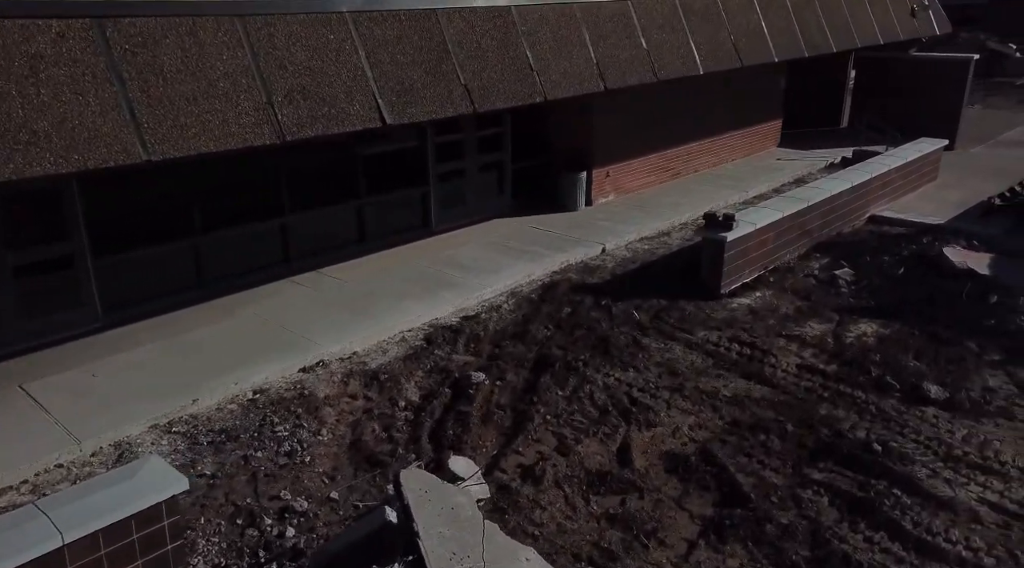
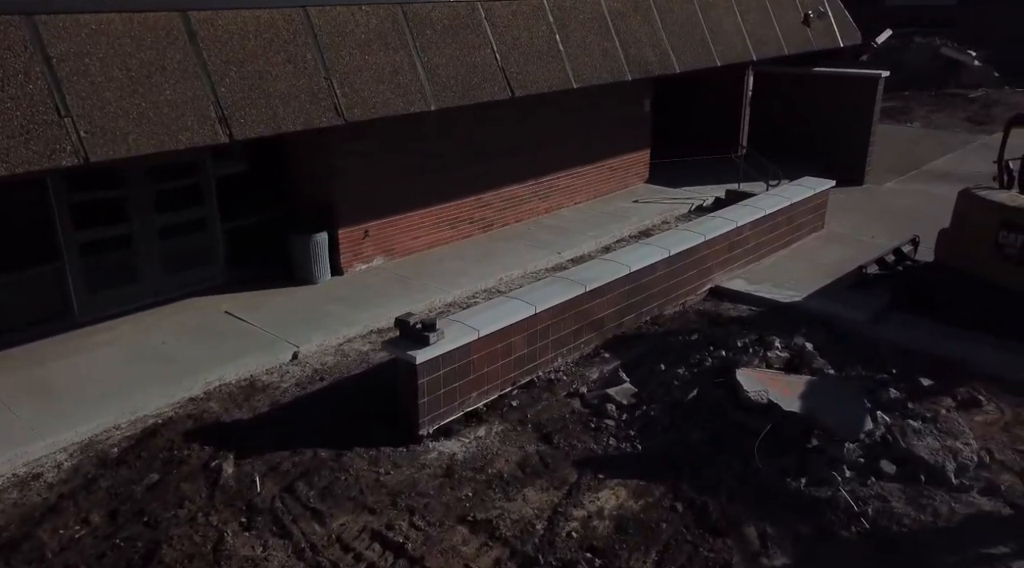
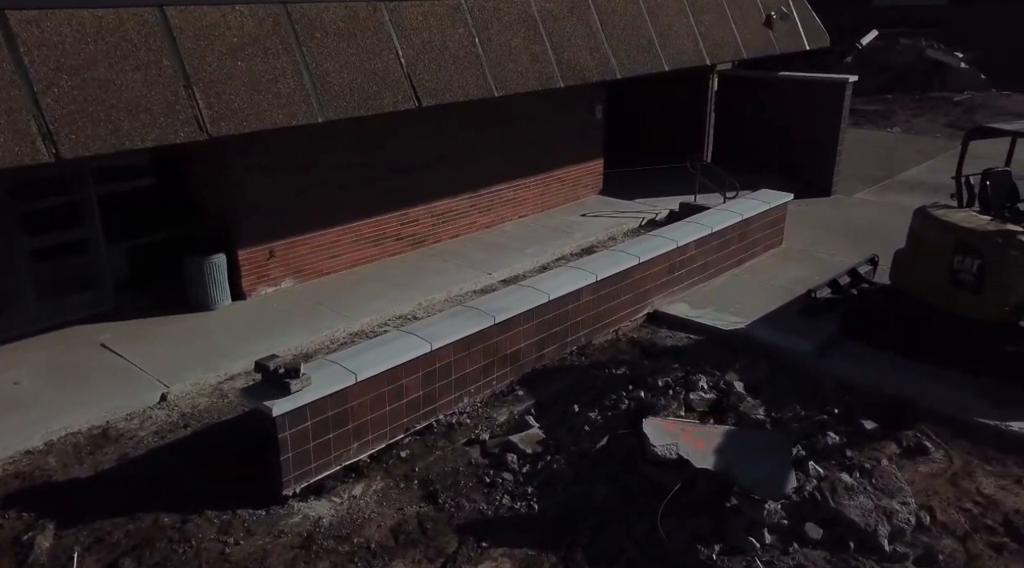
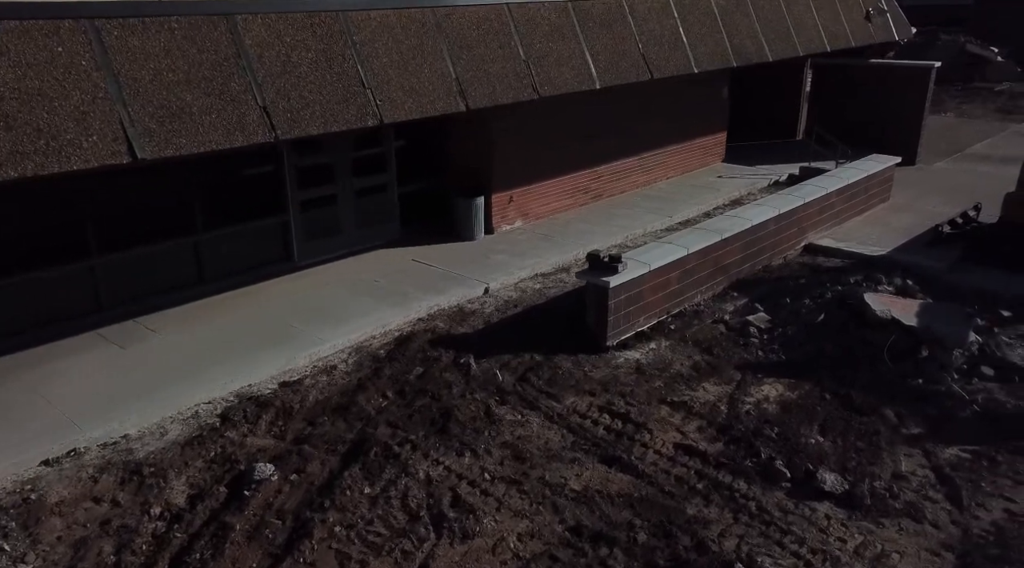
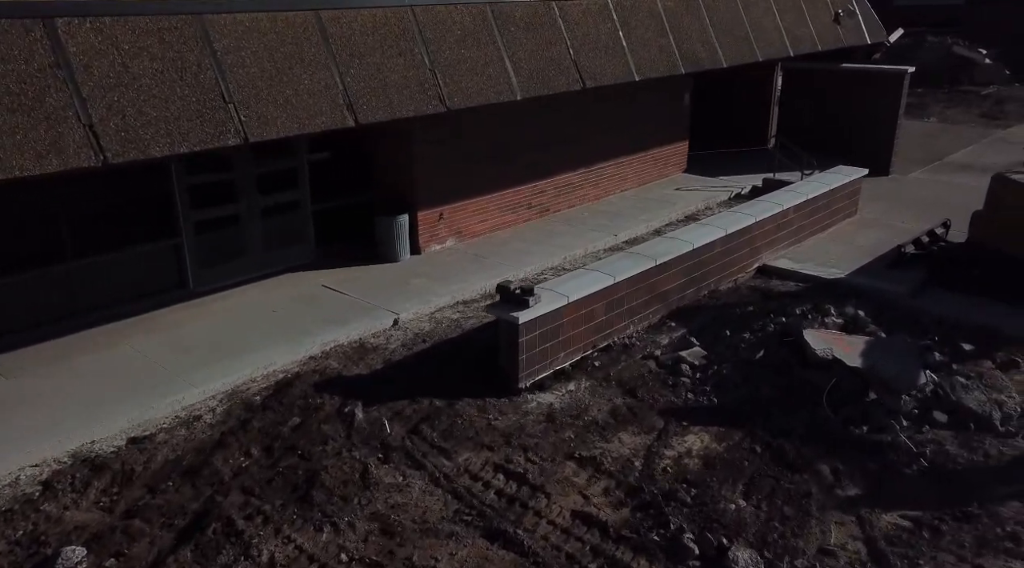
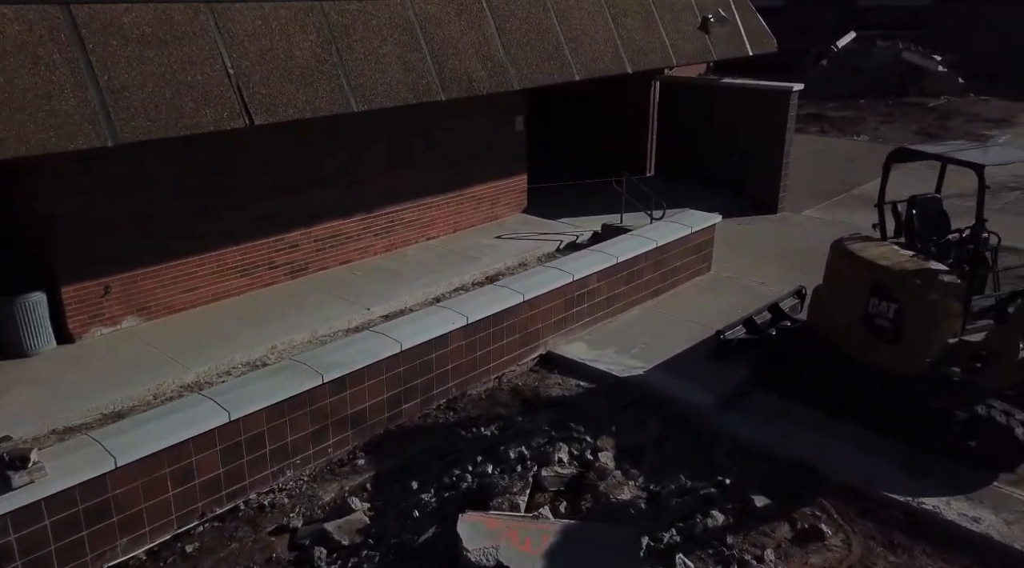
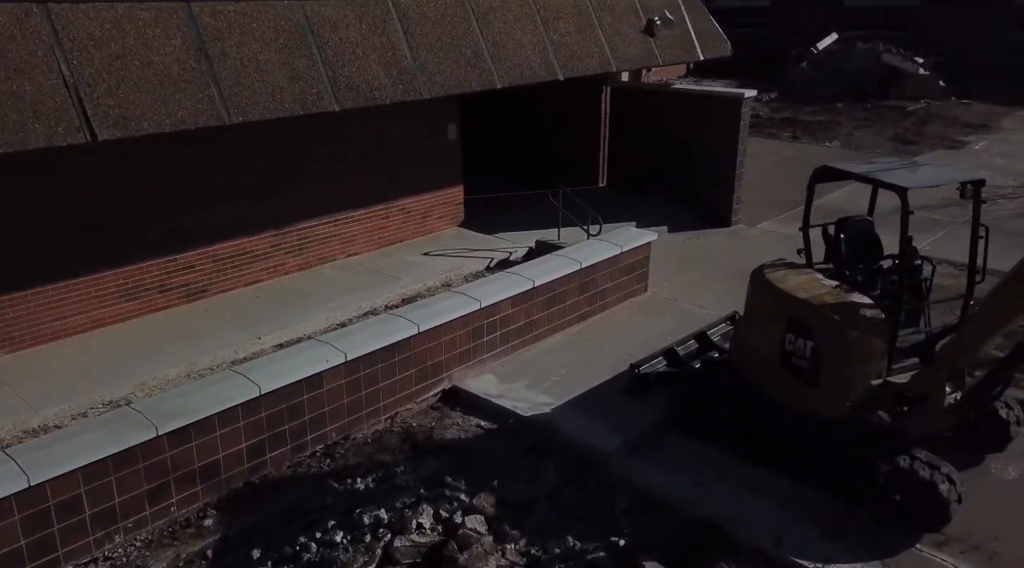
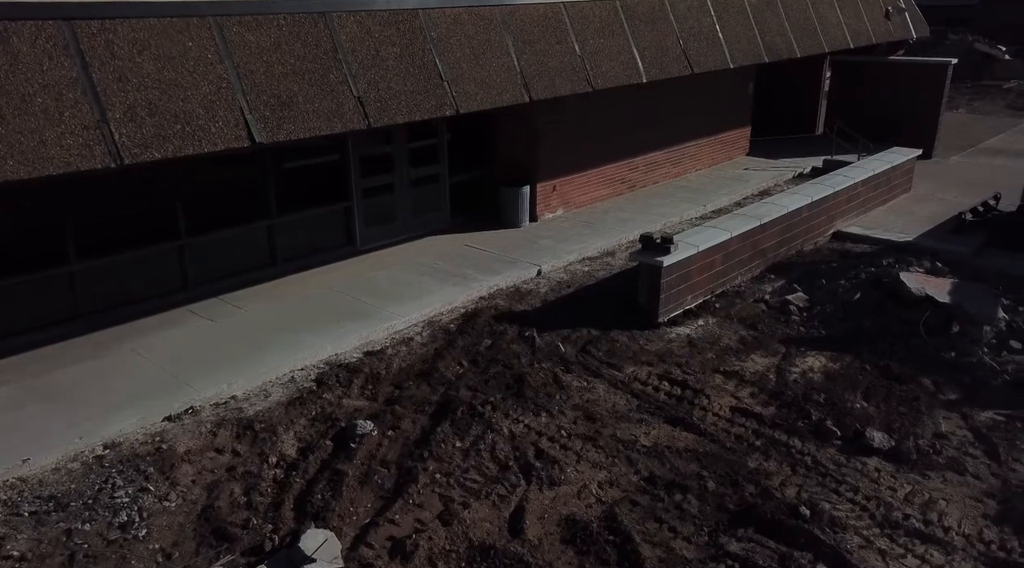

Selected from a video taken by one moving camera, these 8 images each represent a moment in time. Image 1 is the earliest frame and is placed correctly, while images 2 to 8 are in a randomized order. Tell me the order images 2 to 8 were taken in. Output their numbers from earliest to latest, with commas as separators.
8, 4, 5, 2, 3, 6, 7
